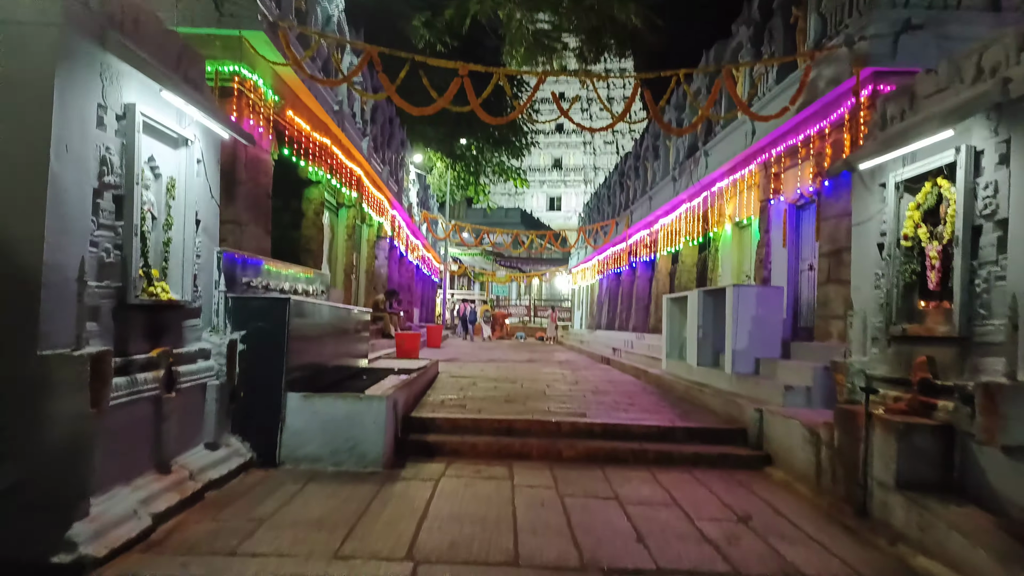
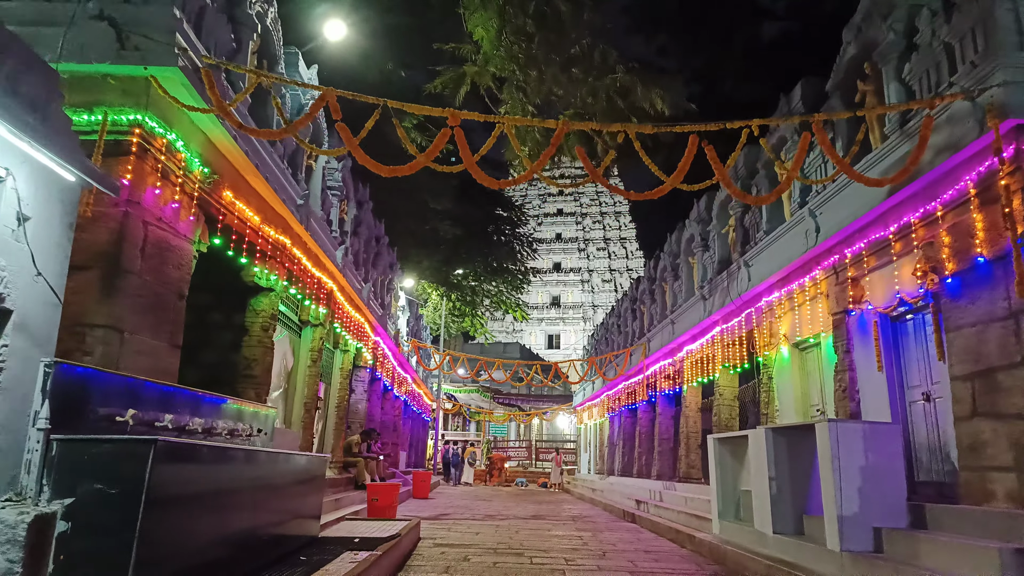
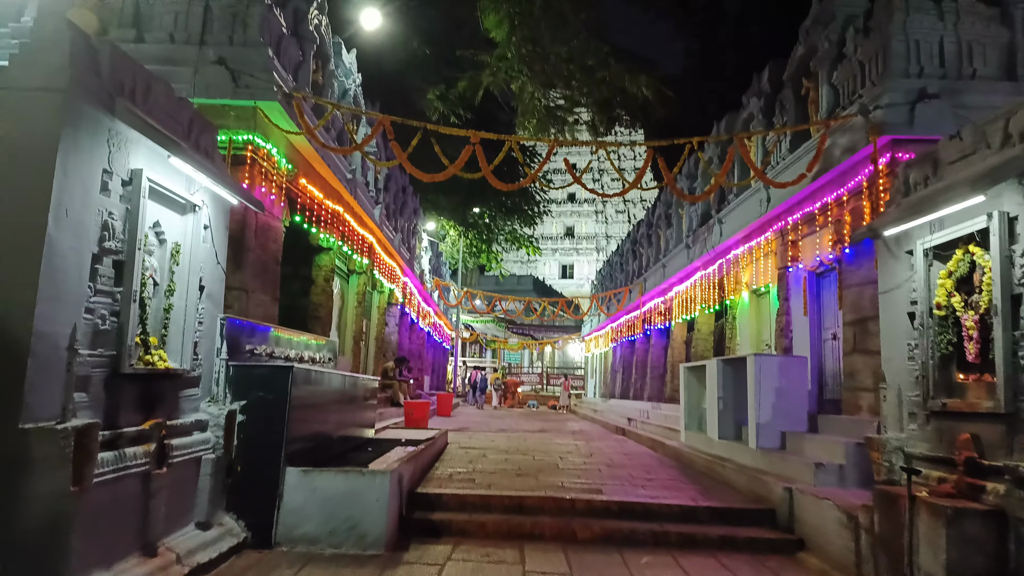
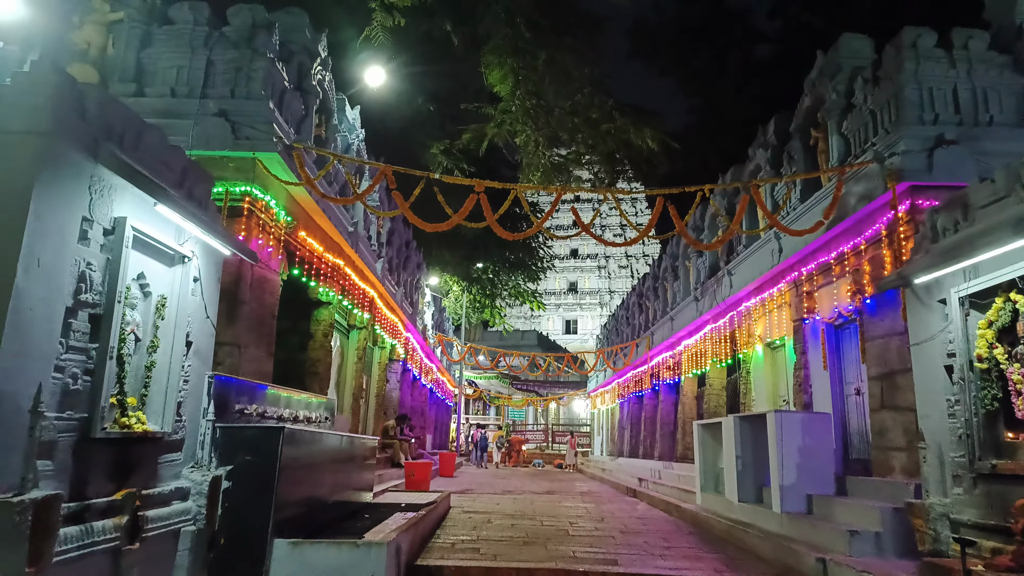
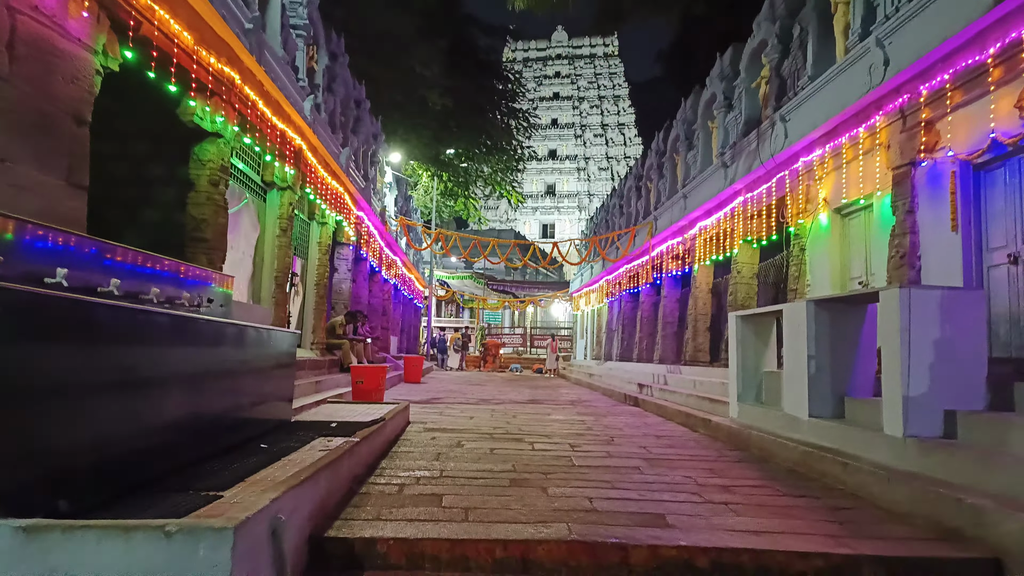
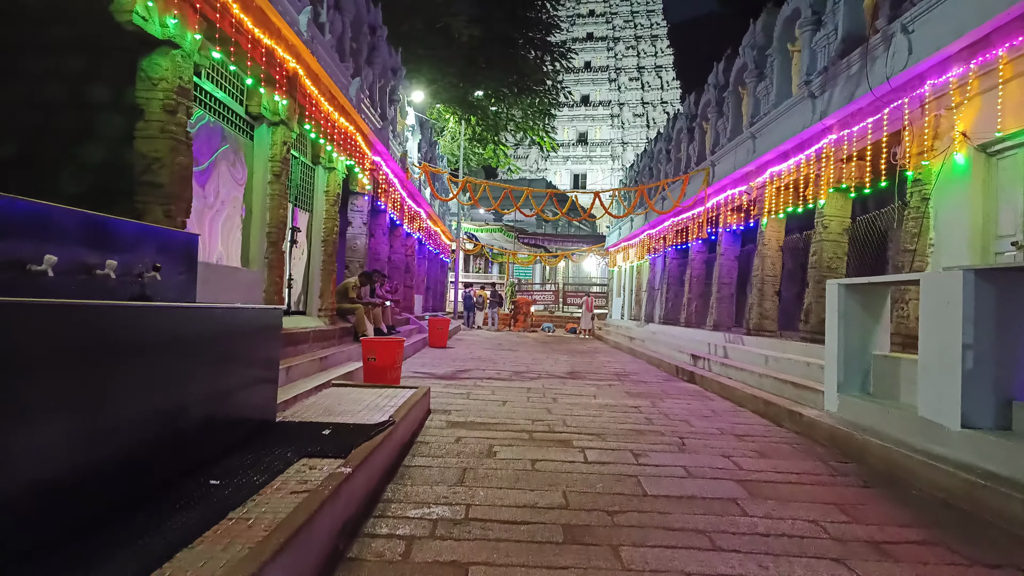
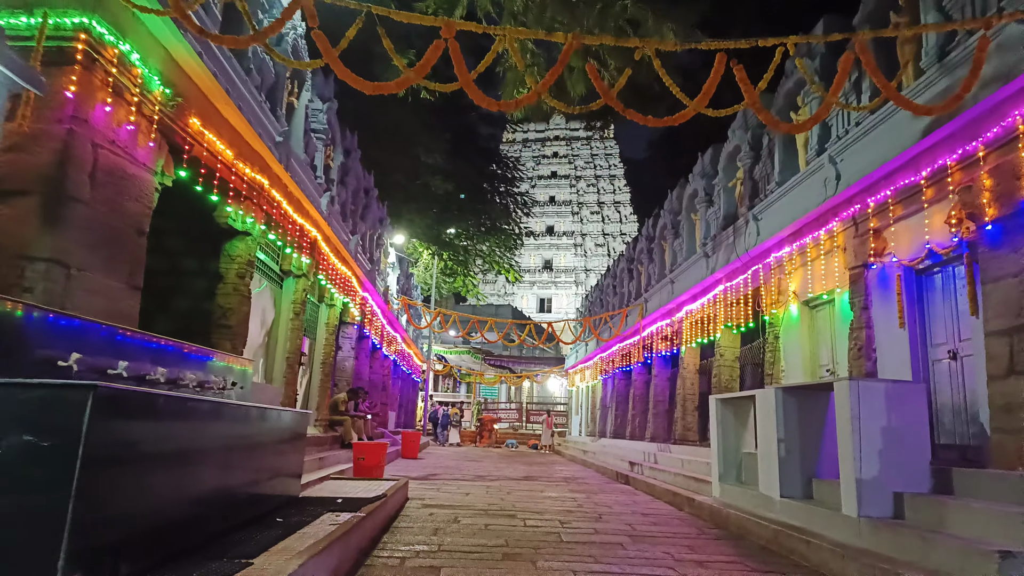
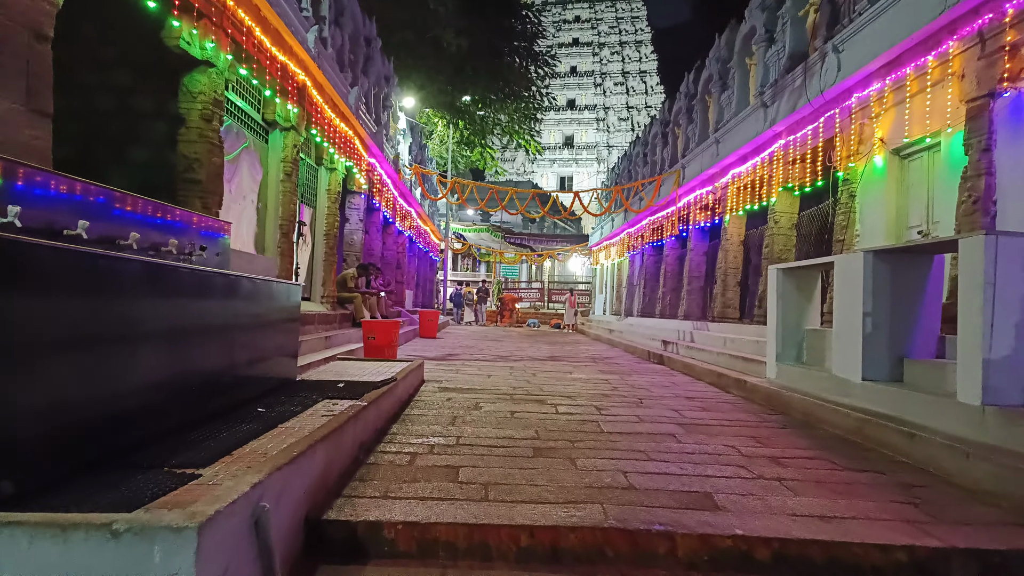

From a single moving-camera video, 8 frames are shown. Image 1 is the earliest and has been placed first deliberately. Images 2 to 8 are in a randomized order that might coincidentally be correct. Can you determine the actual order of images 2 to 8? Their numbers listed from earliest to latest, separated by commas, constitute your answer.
3, 4, 2, 7, 5, 8, 6
